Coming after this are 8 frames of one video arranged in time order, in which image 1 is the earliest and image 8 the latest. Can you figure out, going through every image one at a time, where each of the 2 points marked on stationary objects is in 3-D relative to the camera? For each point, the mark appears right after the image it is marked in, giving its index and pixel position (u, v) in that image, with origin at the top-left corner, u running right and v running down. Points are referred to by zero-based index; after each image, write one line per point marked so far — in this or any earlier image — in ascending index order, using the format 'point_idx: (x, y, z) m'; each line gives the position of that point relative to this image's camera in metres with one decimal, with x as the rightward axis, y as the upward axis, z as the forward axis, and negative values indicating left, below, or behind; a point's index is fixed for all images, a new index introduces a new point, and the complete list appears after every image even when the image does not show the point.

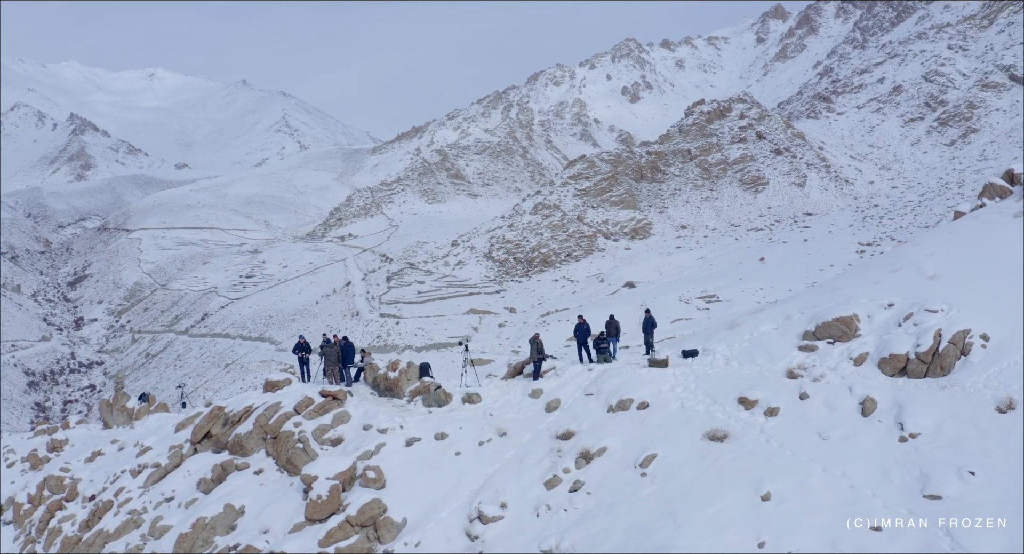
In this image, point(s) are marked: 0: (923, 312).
0: (+2.9, -0.2, +7.2) m
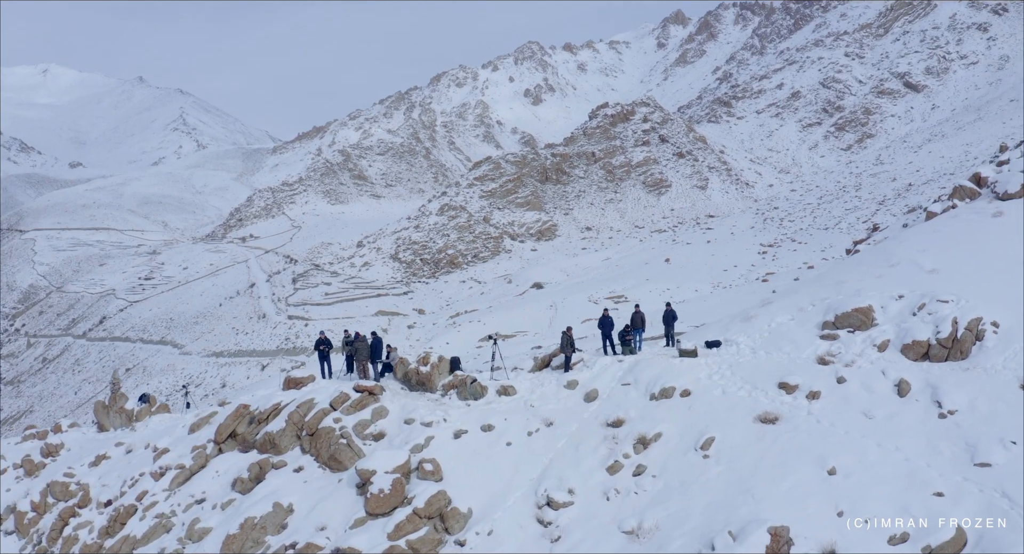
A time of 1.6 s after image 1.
0: (+3.2, -0.2, +7.7) m
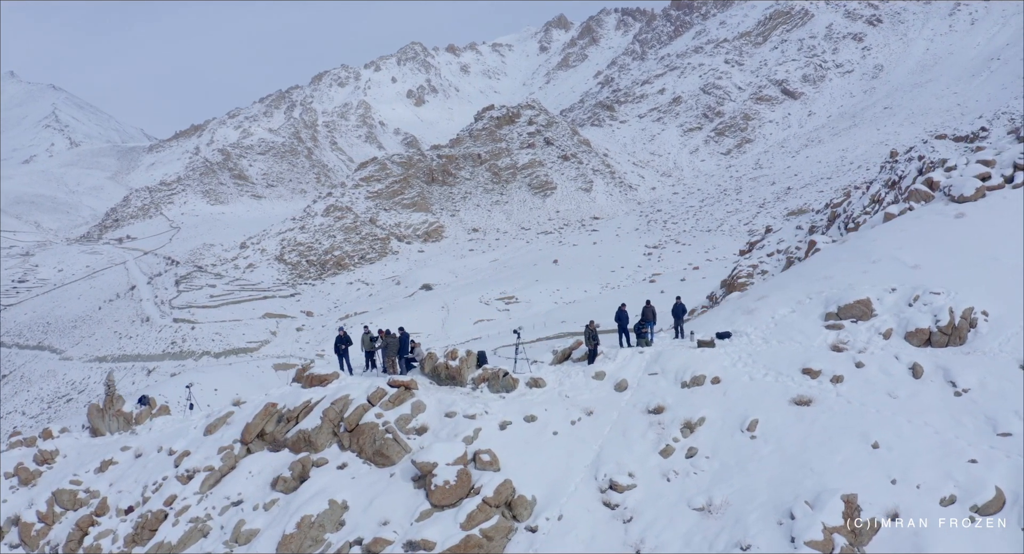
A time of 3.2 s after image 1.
0: (+3.4, -0.1, +8.4) m
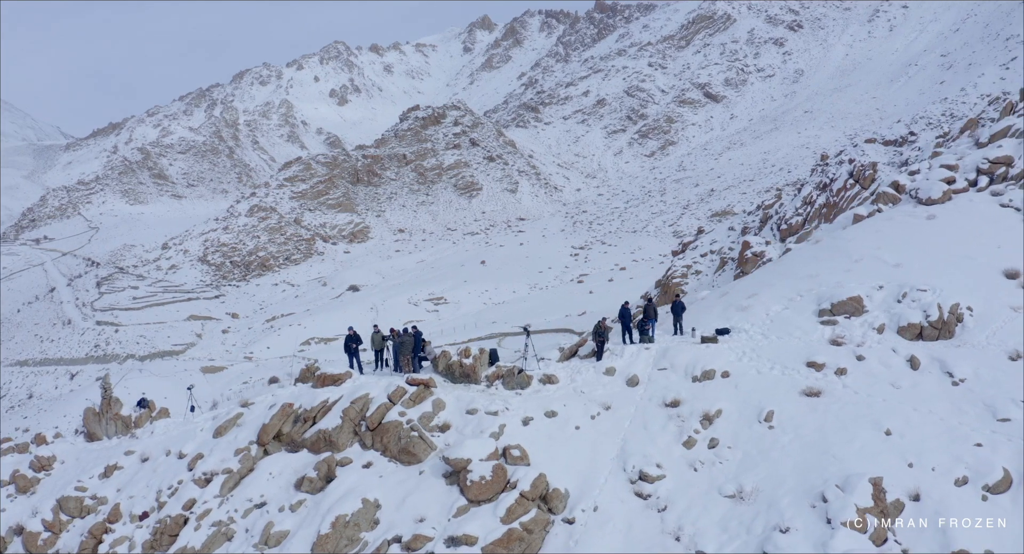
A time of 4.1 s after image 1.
0: (+3.5, -0.1, +8.9) m
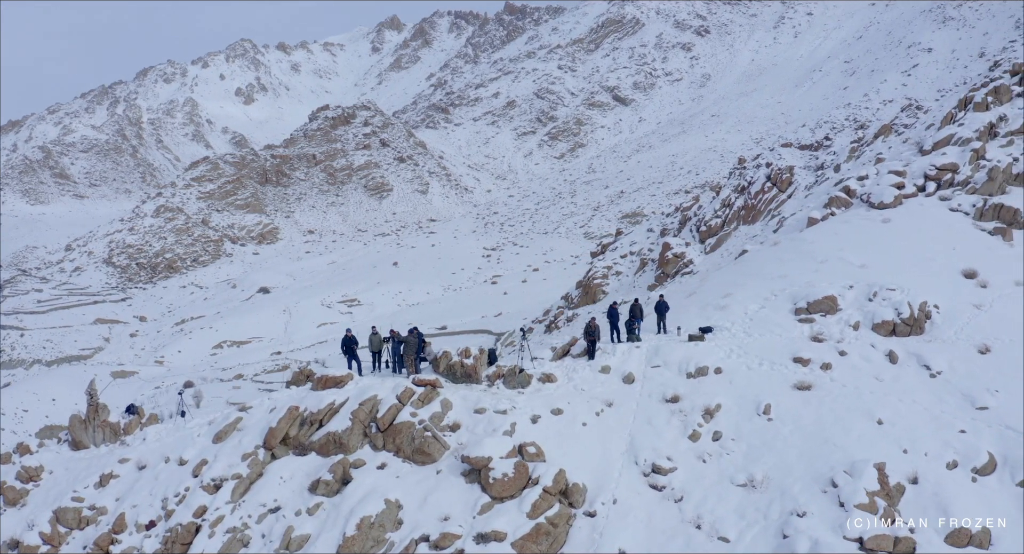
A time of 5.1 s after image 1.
0: (+3.5, -0.1, +9.5) m
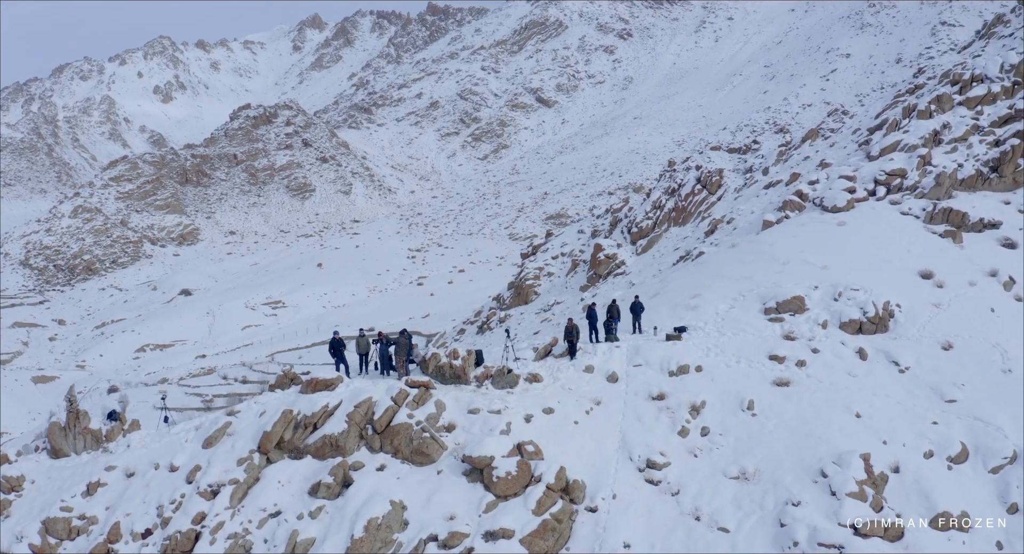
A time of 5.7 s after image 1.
0: (+3.3, -0.1, +10.0) m
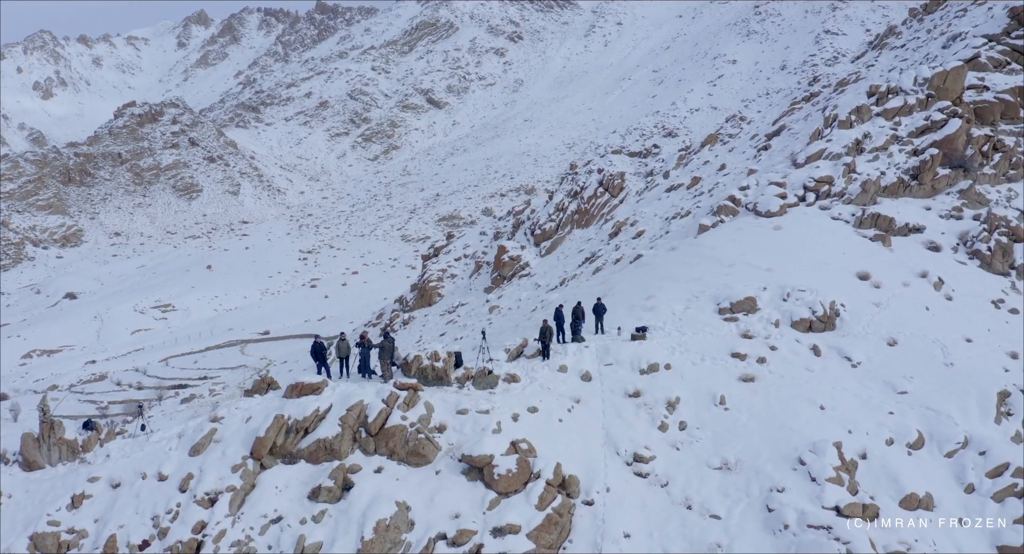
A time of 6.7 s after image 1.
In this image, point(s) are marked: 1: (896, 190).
0: (+3.0, -0.1, +10.7) m
1: (+4.9, +1.1, +13.0) m
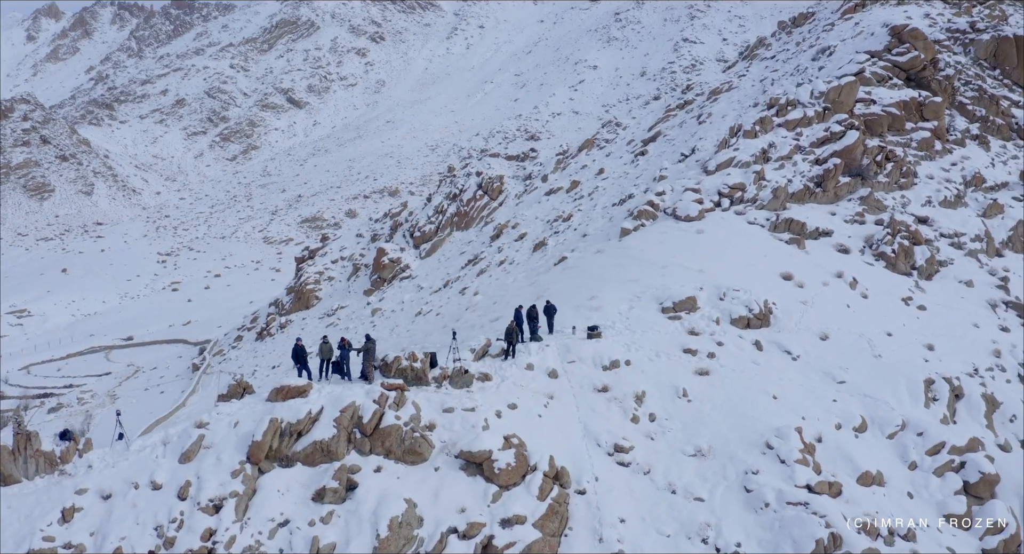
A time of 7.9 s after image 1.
0: (+2.5, -0.2, +11.5) m
1: (+4.0, +1.1, +14.1) m
